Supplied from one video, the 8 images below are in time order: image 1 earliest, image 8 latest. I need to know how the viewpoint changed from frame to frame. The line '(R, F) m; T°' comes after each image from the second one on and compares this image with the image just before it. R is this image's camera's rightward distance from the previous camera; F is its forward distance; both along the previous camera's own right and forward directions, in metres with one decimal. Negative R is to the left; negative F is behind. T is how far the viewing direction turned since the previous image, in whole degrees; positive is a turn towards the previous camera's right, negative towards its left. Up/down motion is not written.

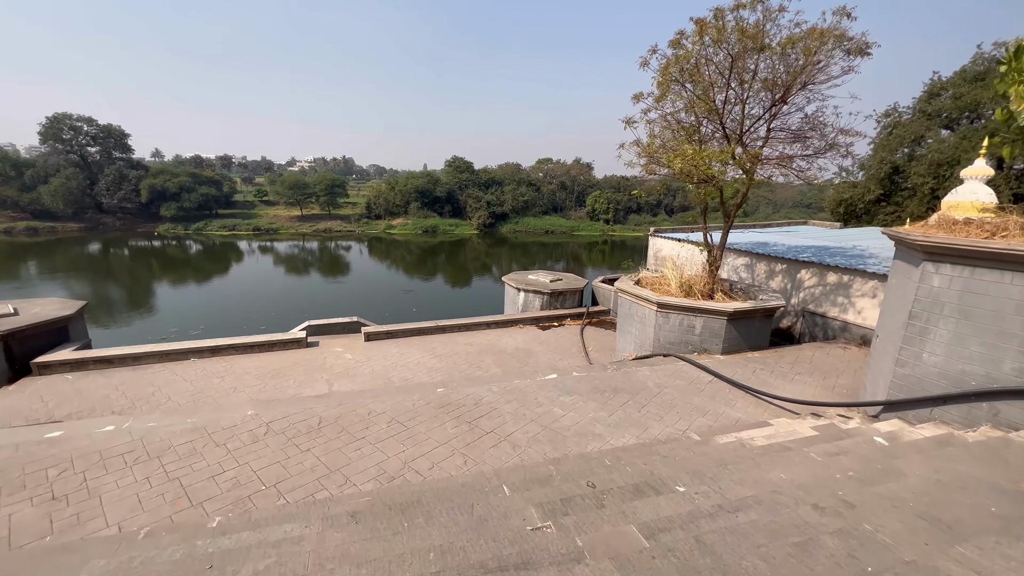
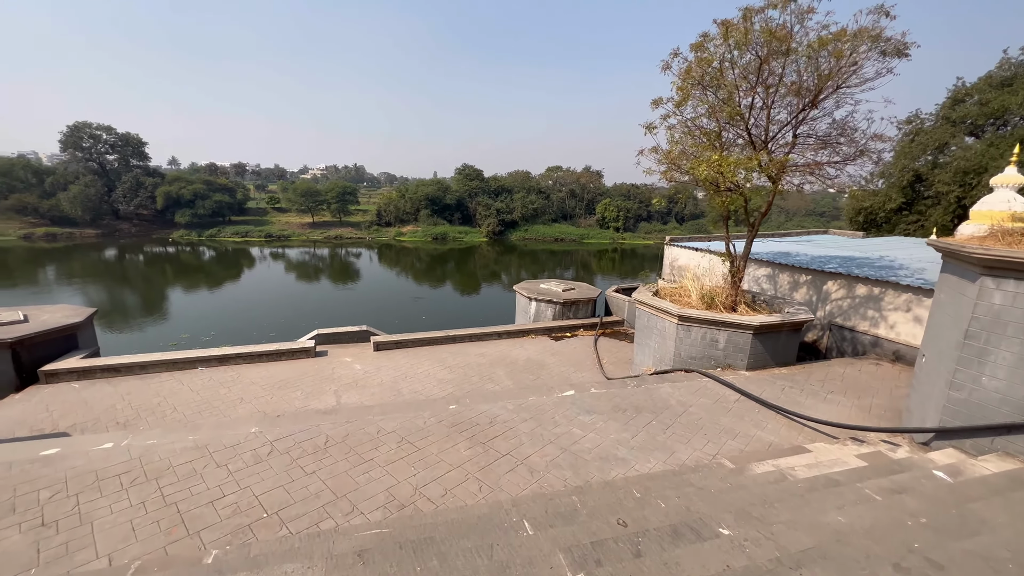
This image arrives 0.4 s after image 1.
(-0.1, +0.2) m; -1°
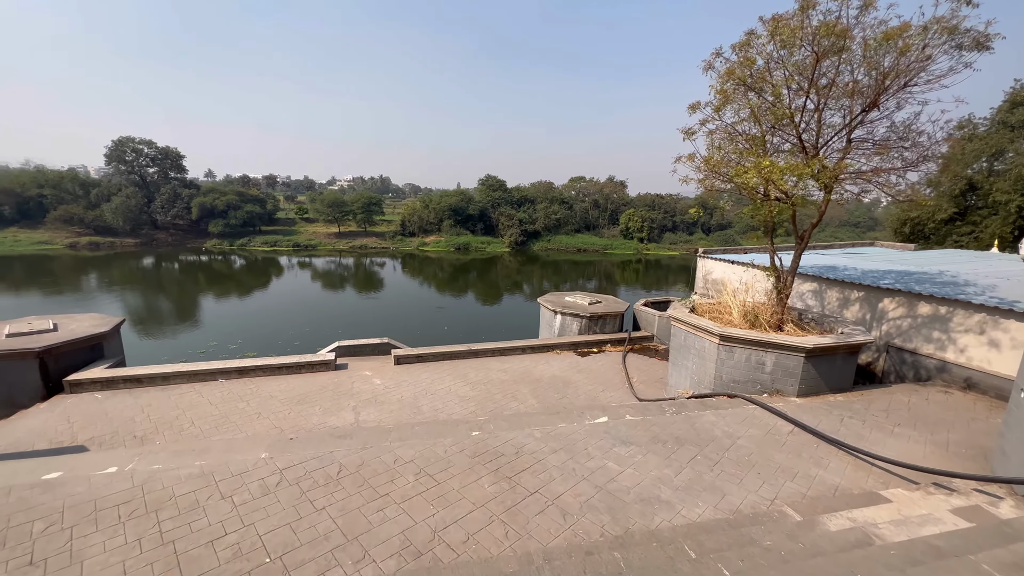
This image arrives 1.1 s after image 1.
(-0.1, +0.3) m; -3°
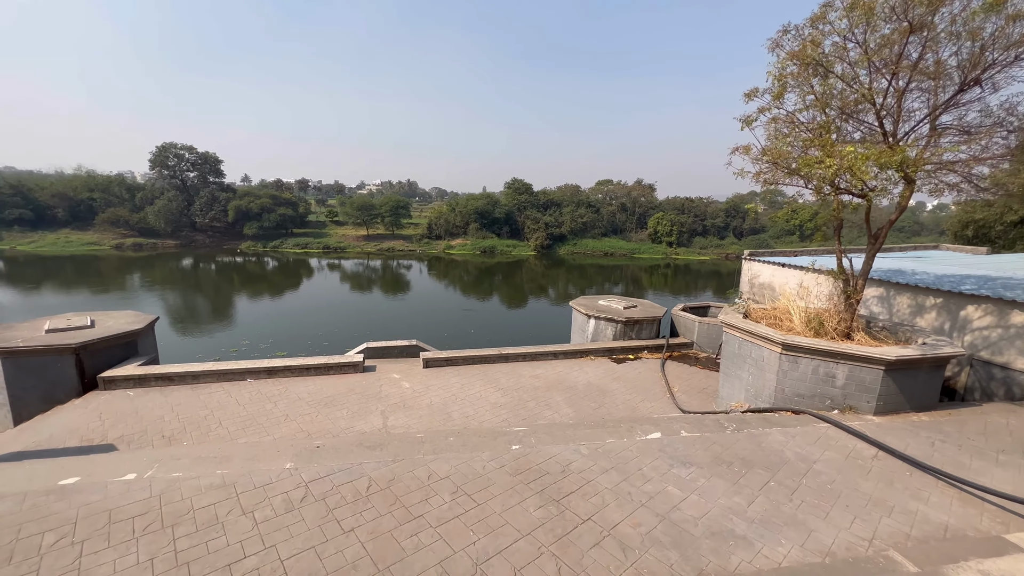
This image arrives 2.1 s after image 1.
(-0.1, +0.3) m; -3°
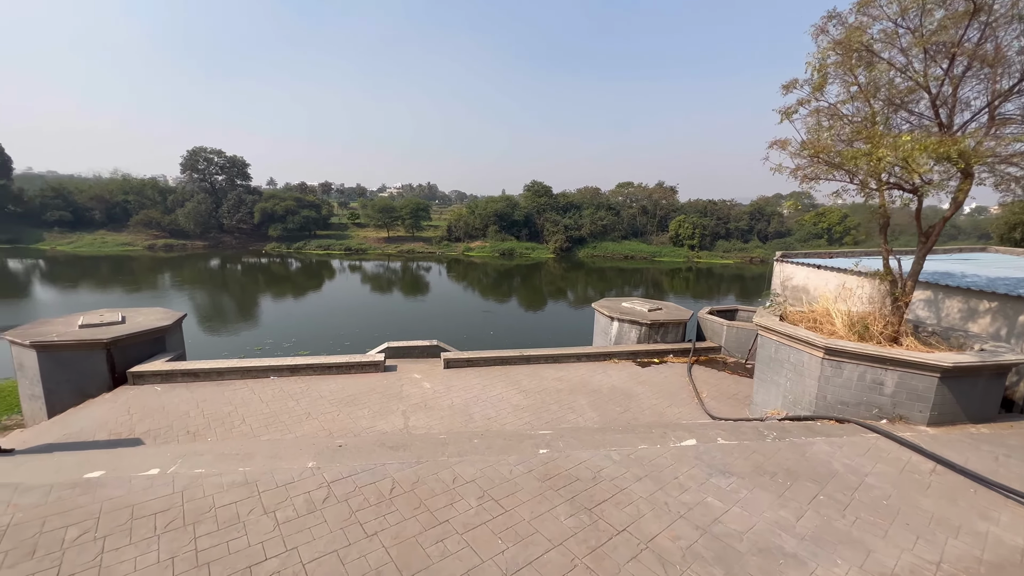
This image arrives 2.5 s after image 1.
(-0.1, +0.1) m; -2°
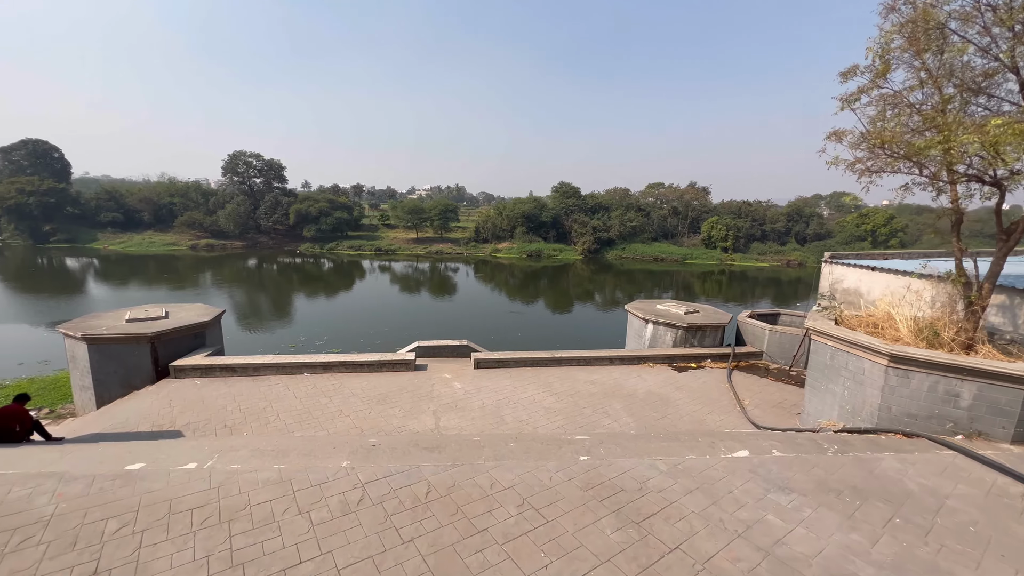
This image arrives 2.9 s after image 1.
(-0.1, +0.1) m; -3°
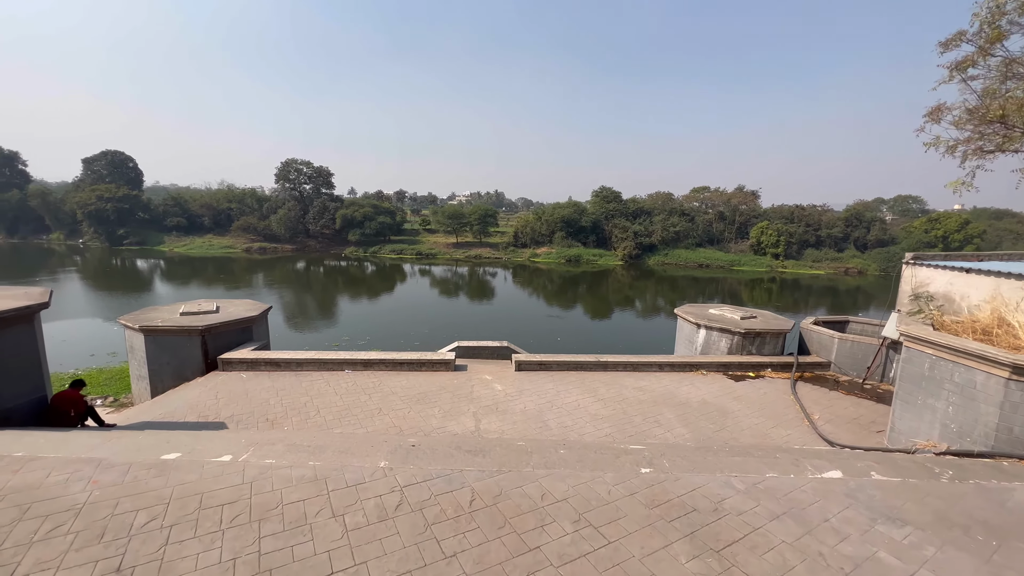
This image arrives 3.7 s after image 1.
(-0.1, +0.2) m; -5°
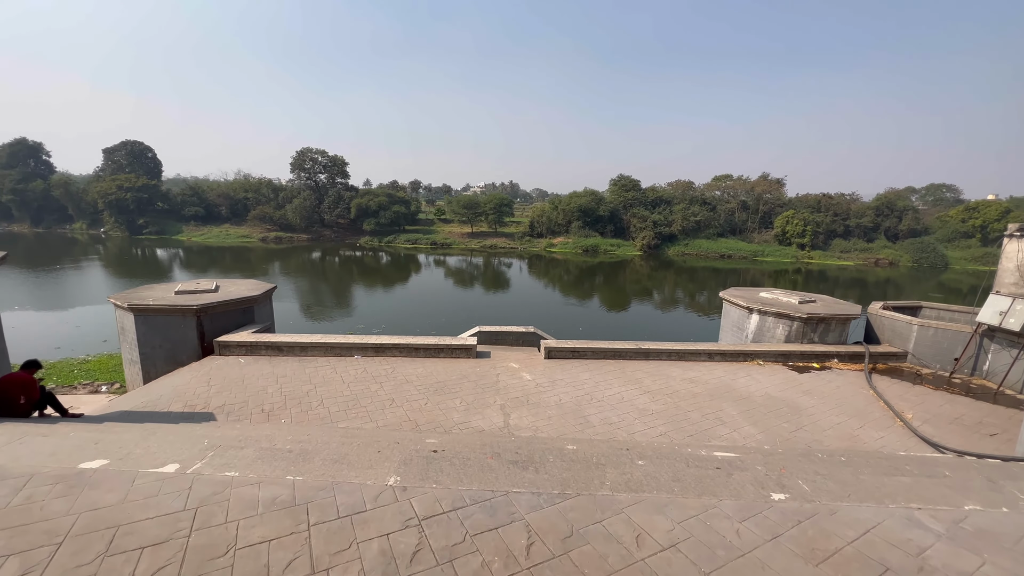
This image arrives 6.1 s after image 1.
(-0.2, +0.7) m; -2°
